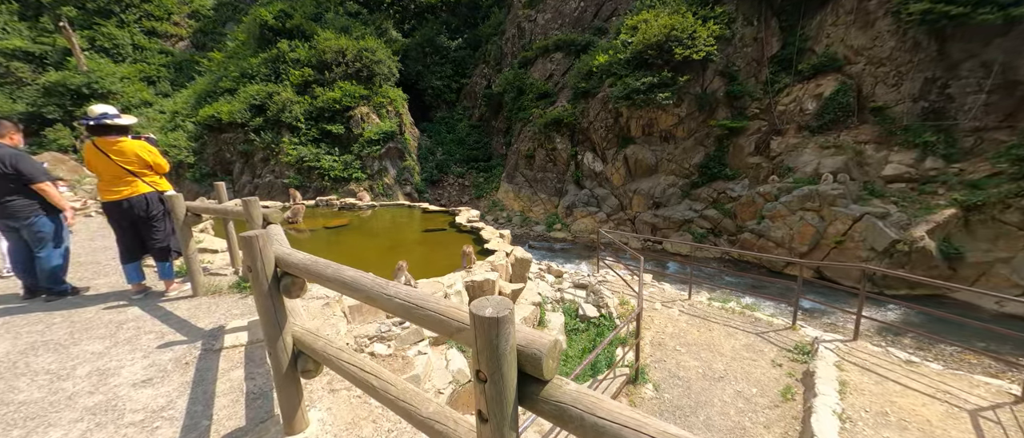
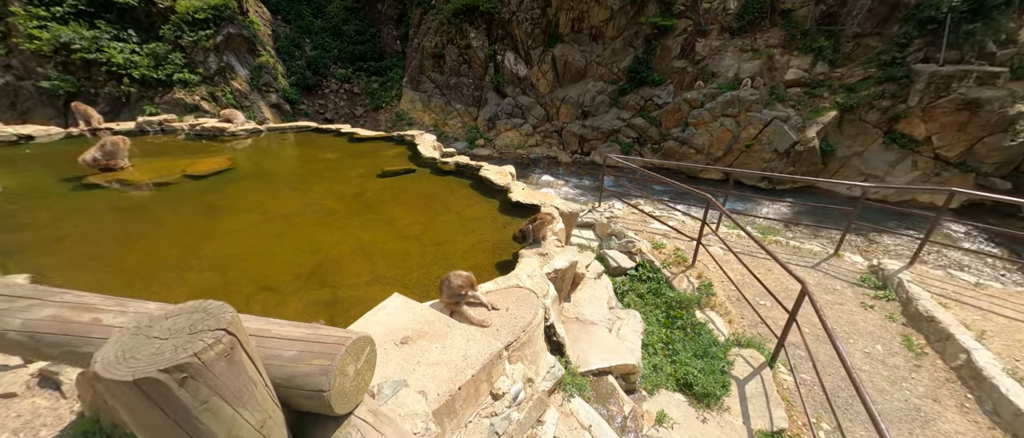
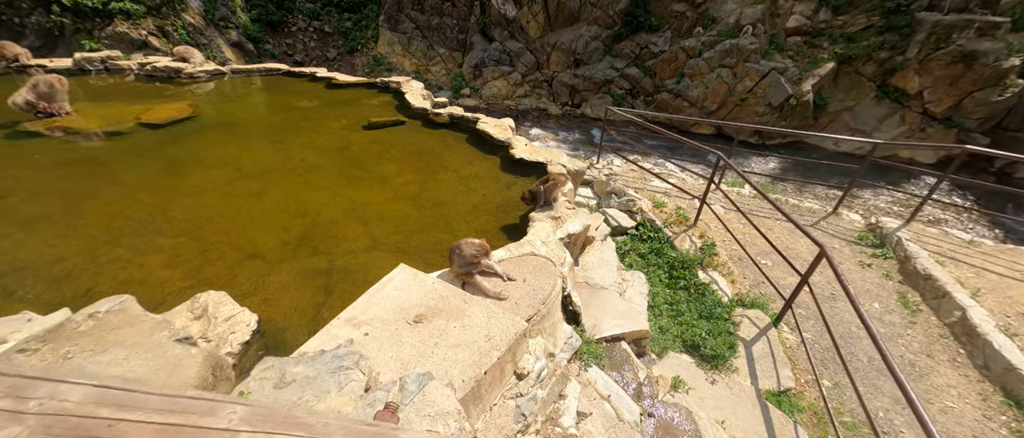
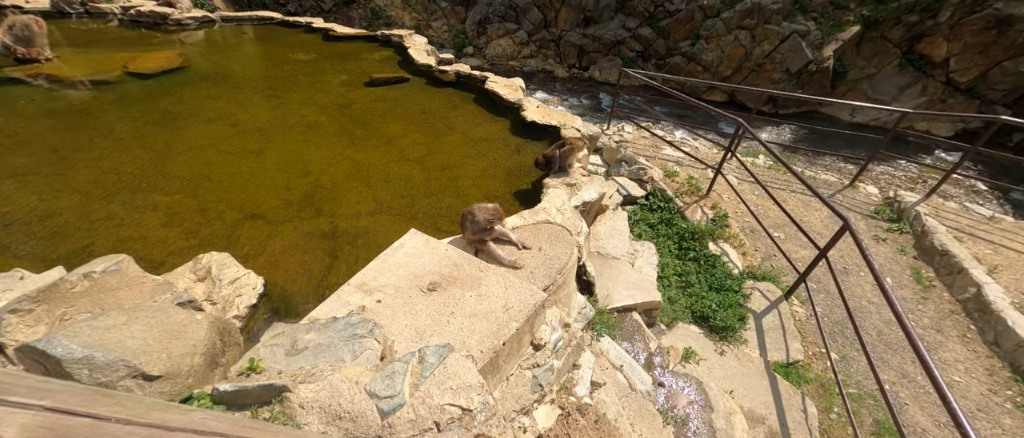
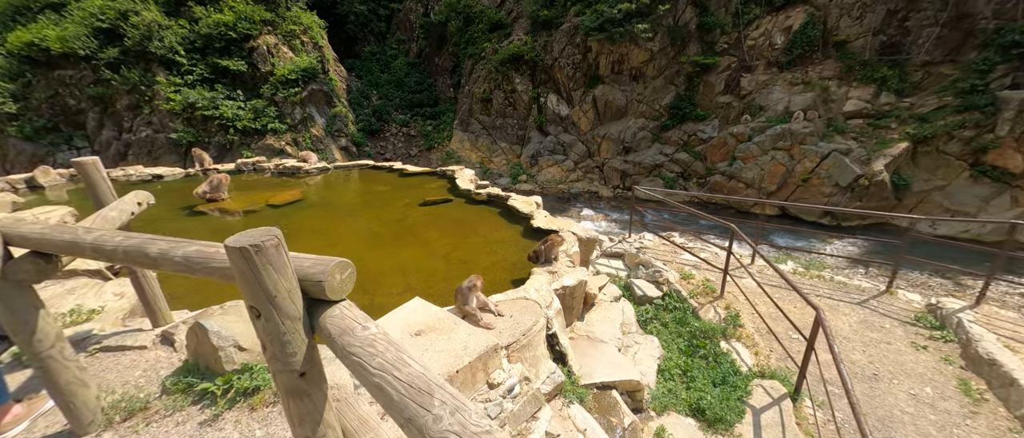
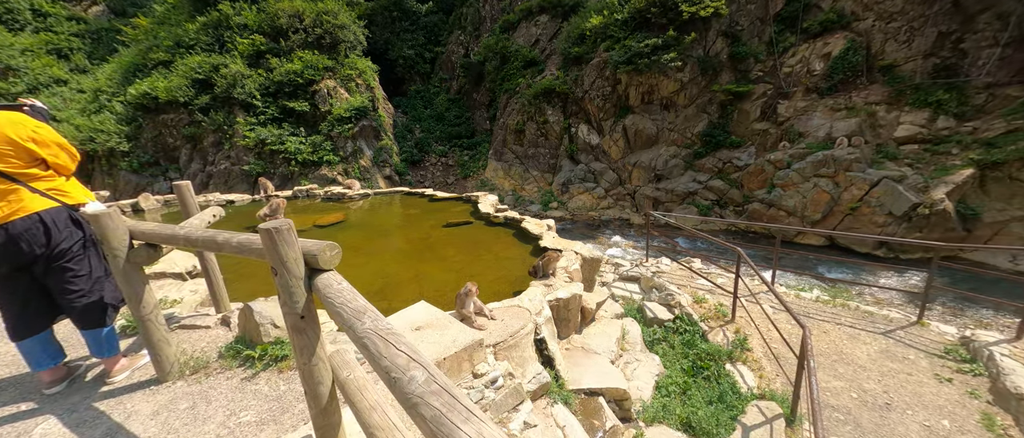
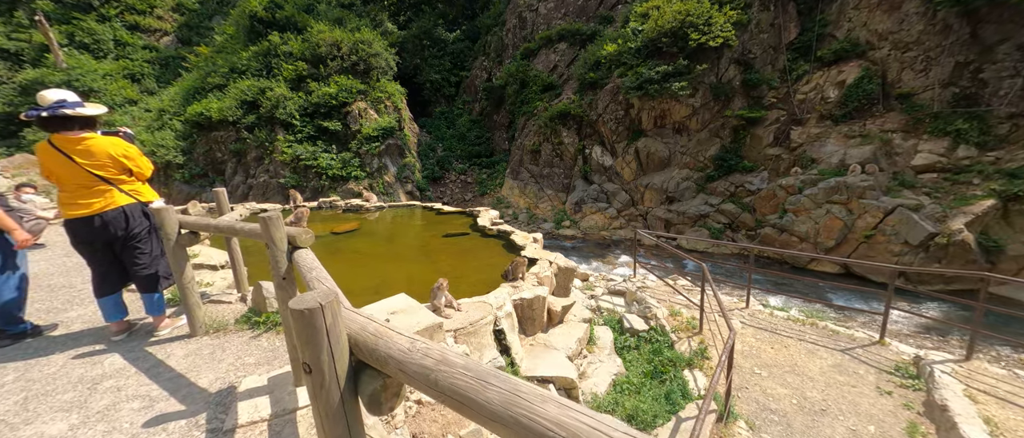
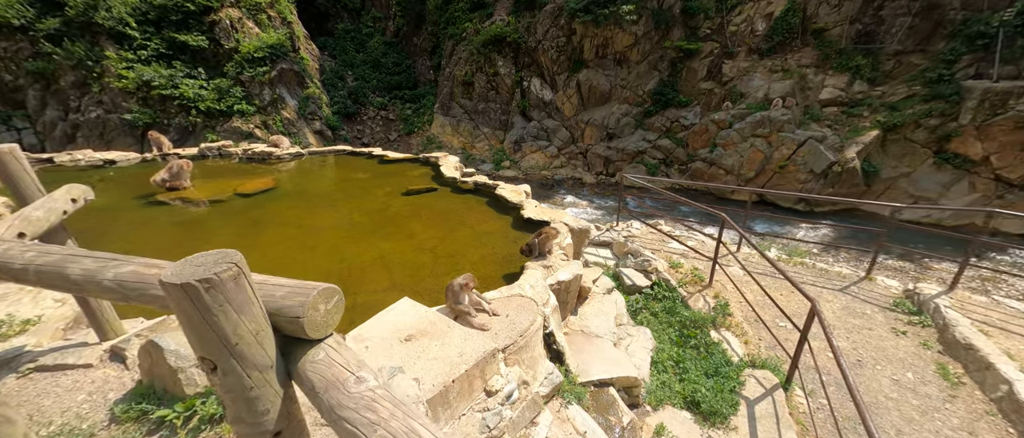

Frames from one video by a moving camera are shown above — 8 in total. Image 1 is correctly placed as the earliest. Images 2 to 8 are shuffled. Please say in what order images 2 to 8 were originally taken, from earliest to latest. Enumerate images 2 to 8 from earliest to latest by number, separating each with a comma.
7, 6, 5, 8, 2, 3, 4
